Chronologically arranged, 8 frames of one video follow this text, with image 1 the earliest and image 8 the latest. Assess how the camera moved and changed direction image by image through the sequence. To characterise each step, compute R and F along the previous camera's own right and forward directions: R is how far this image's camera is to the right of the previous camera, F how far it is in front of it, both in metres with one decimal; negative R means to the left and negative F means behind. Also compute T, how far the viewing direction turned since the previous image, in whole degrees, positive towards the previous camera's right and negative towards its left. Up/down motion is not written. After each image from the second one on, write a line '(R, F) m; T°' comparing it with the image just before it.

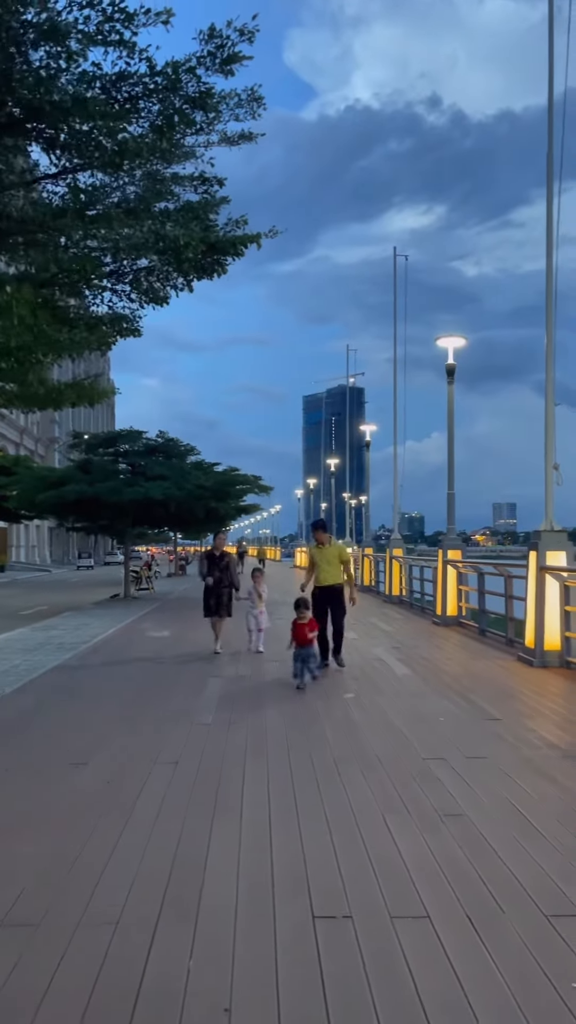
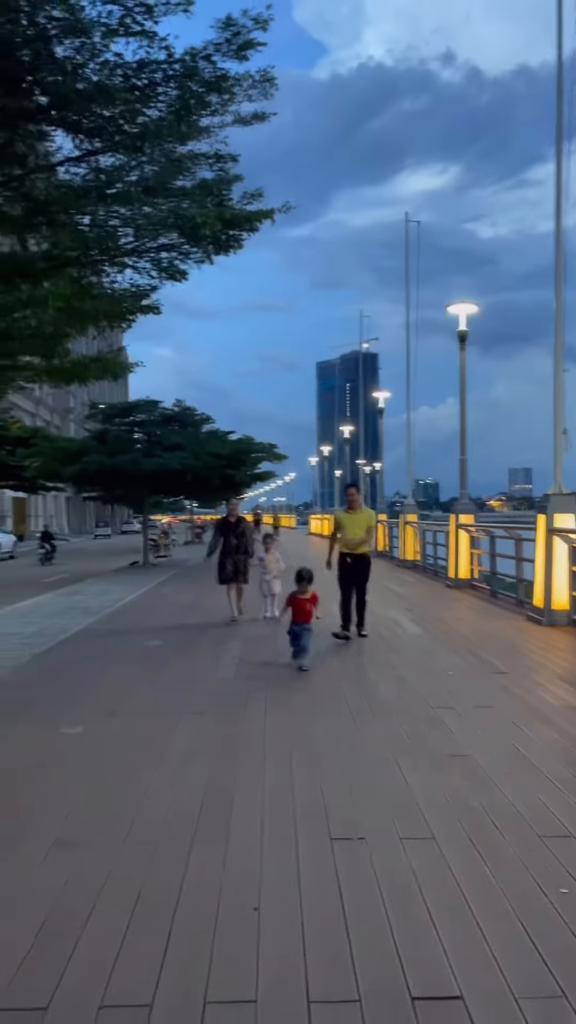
(0.0, -0.4) m; -1°
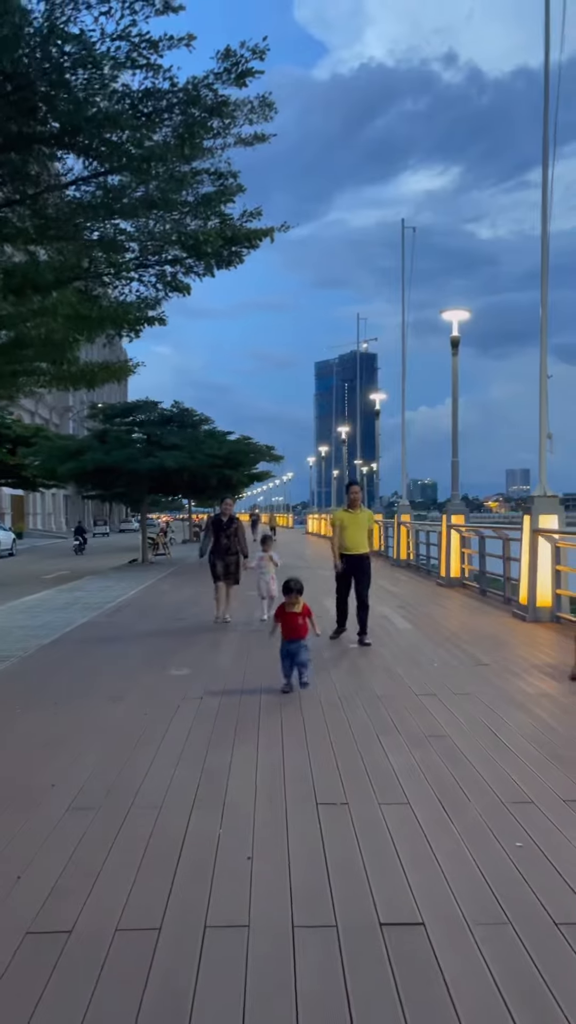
(0.0, -0.5) m; 0°
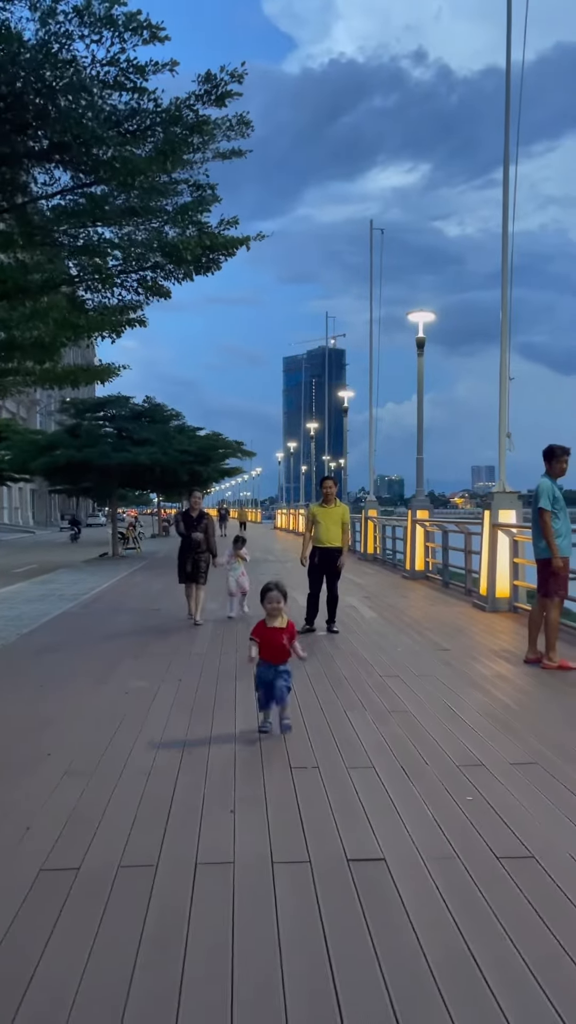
(-0.1, -0.5) m; +2°
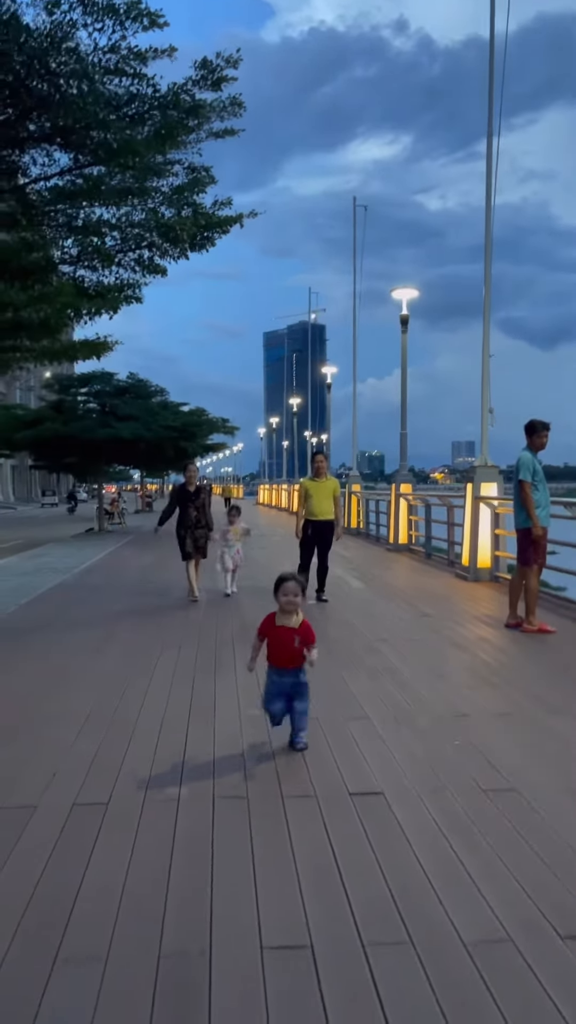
(-0.1, -0.4) m; +1°
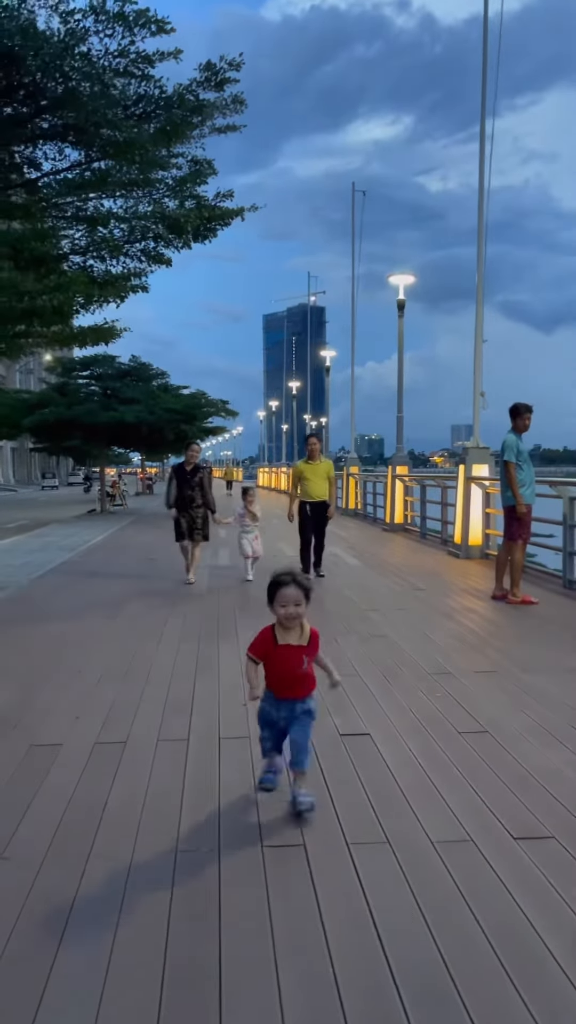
(0.0, -0.5) m; 0°
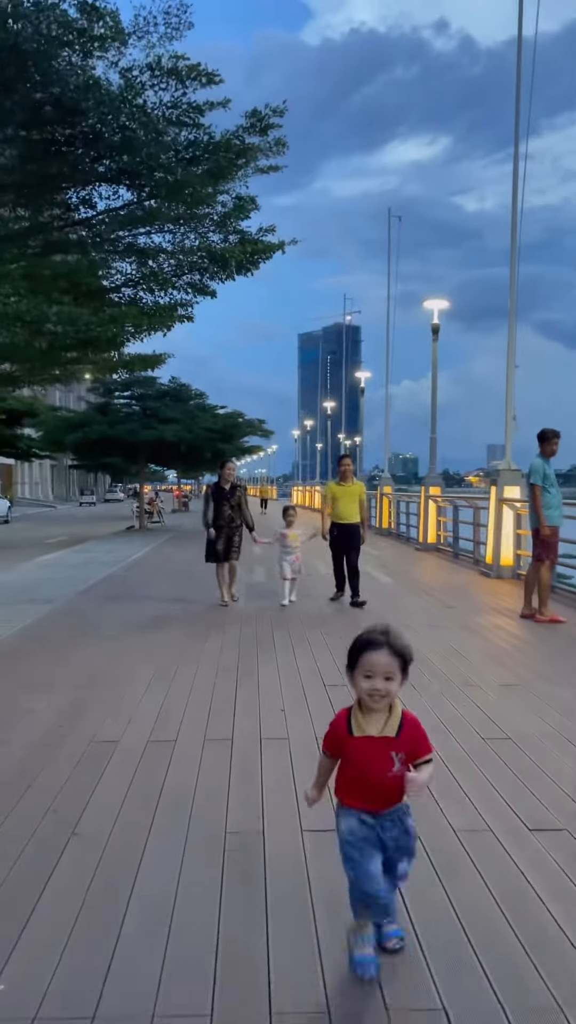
(0.0, -0.5) m; -2°
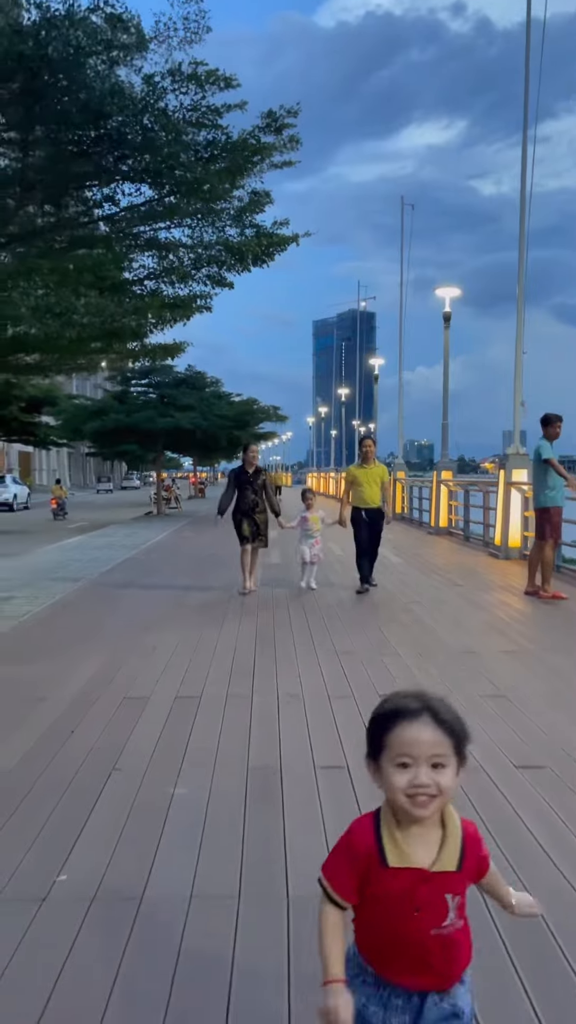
(0.0, -0.5) m; -1°
